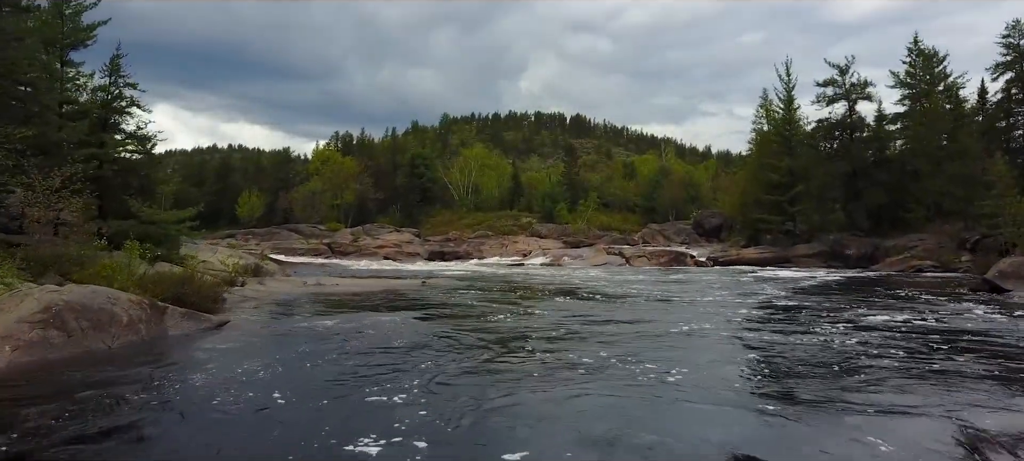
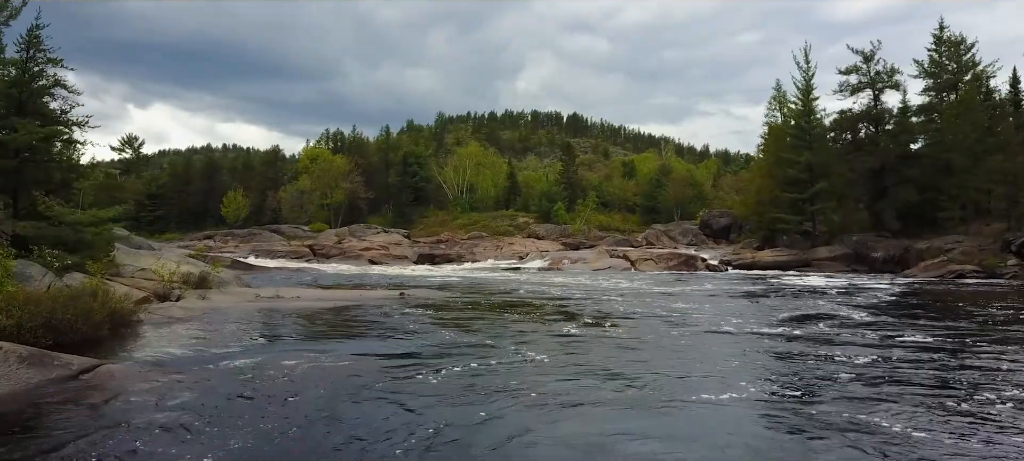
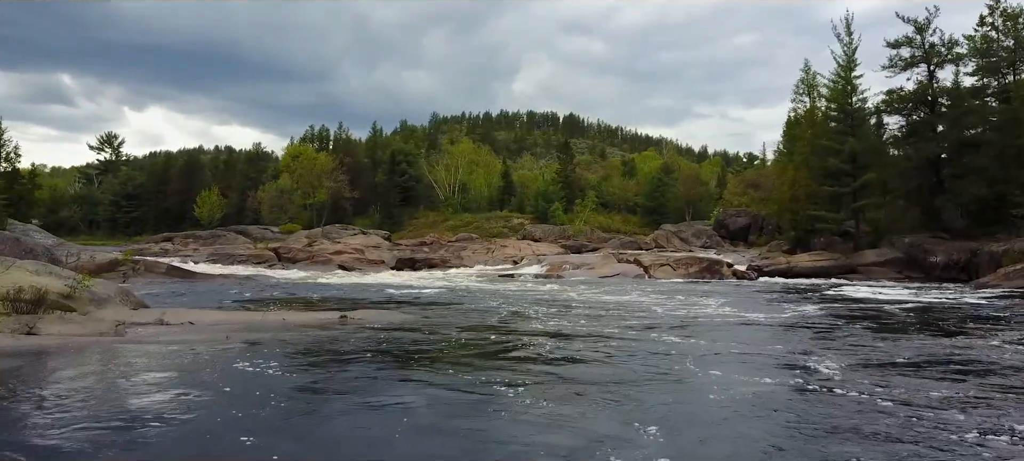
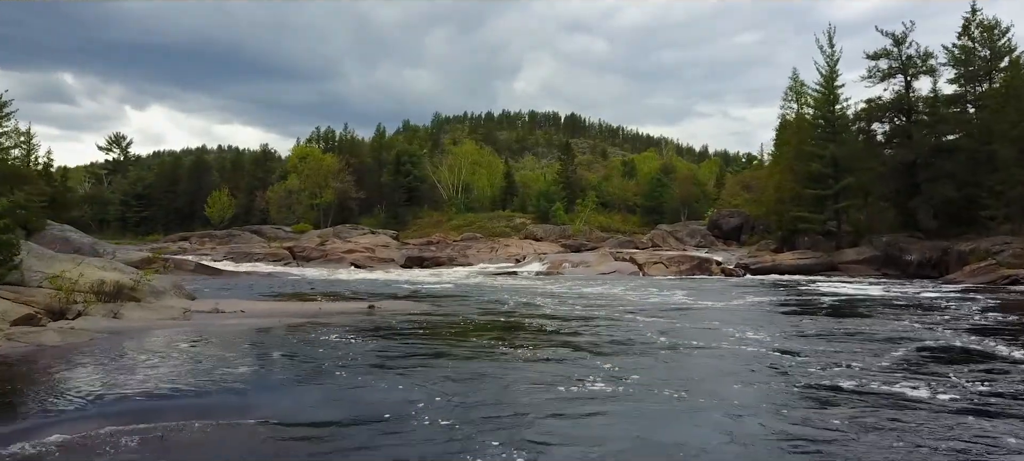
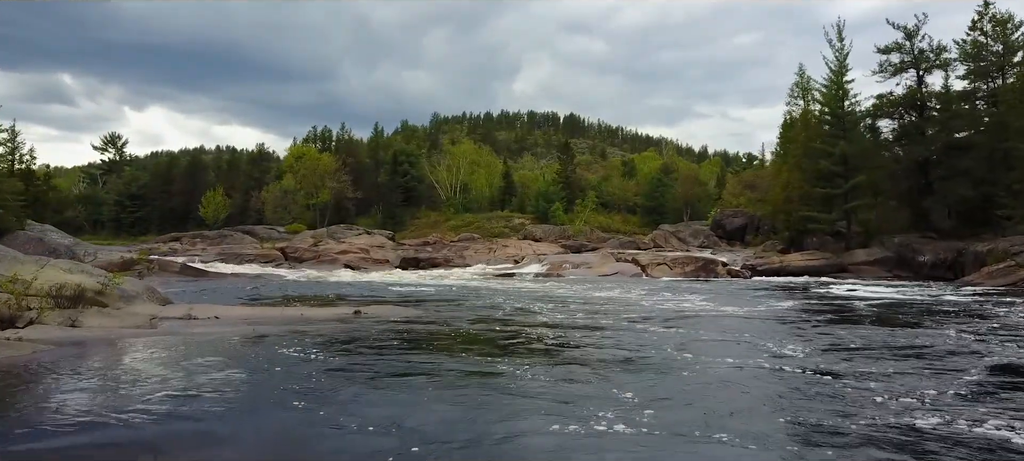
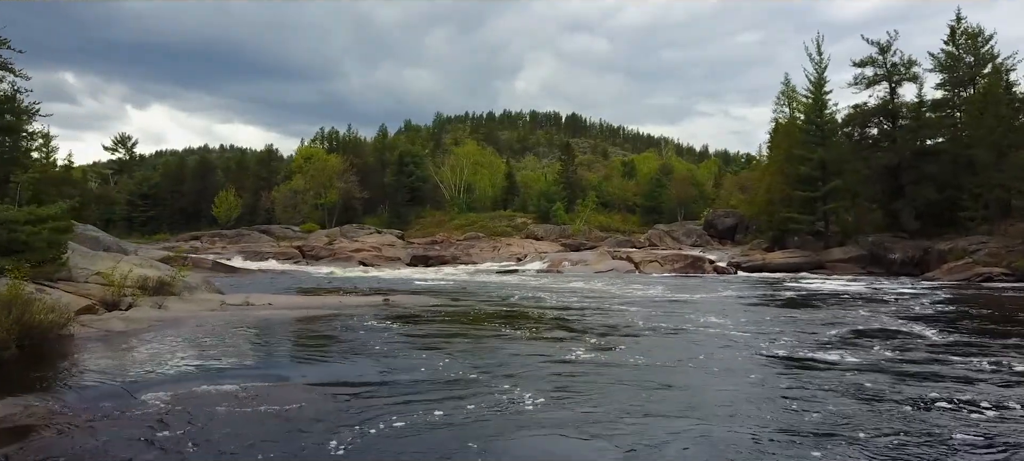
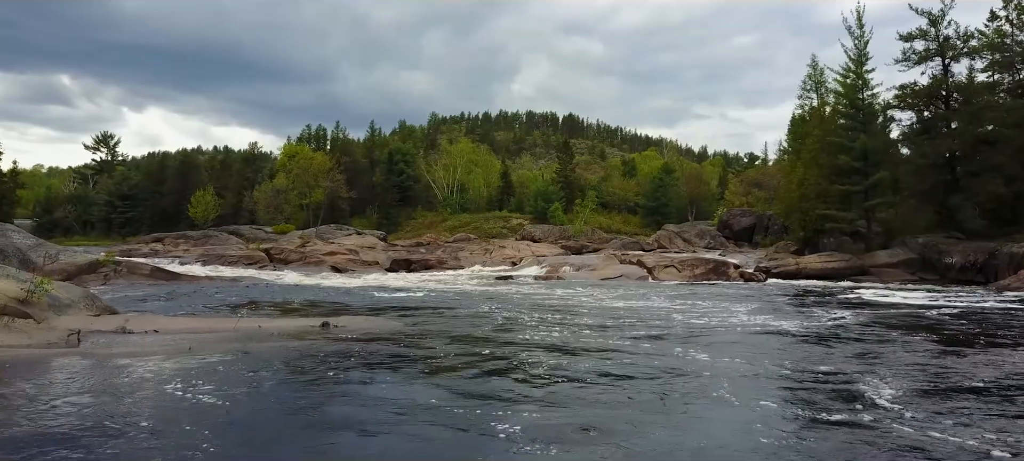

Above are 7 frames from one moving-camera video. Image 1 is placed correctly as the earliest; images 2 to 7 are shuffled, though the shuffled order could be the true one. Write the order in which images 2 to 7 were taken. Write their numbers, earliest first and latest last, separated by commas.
2, 6, 4, 5, 3, 7
